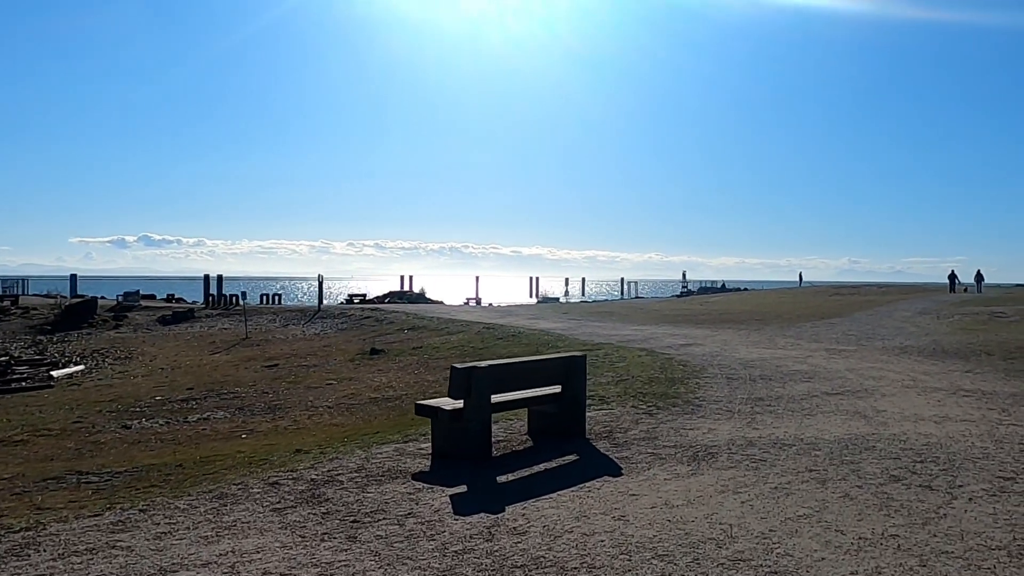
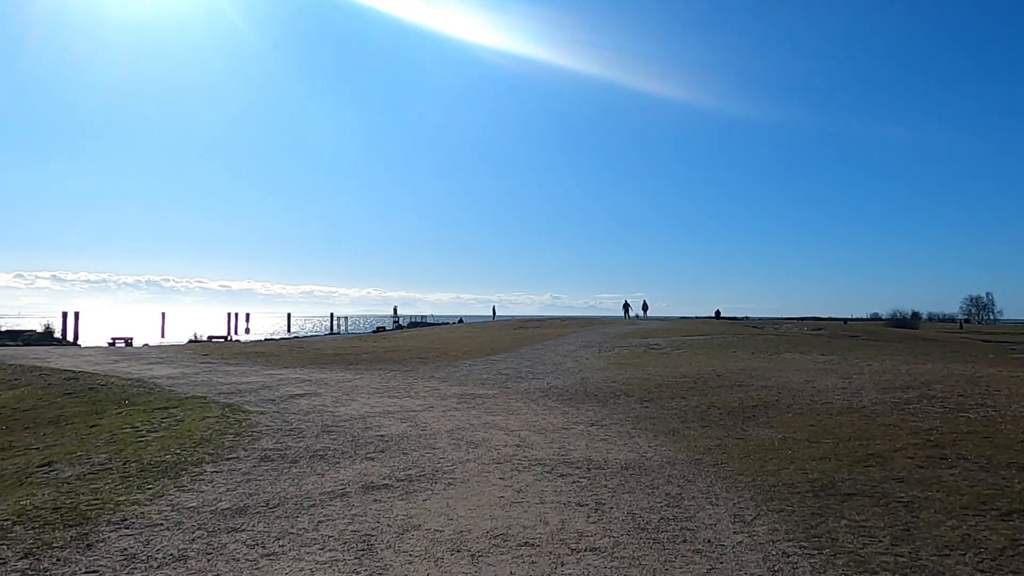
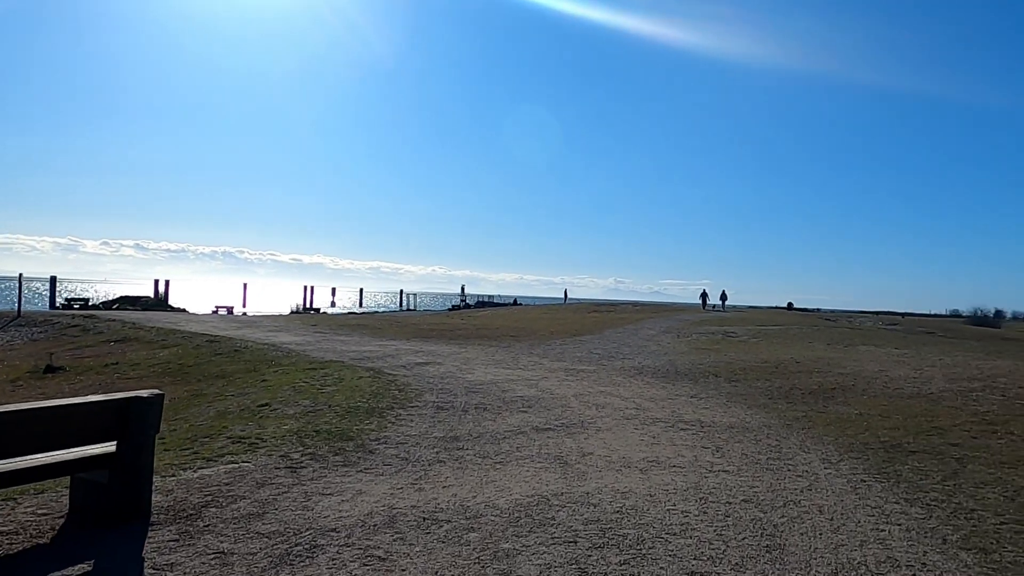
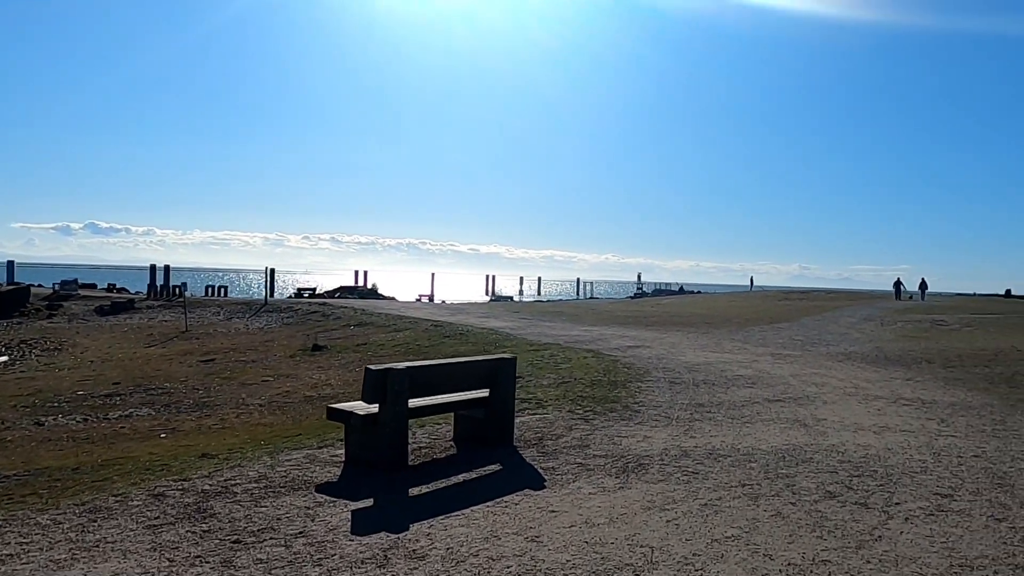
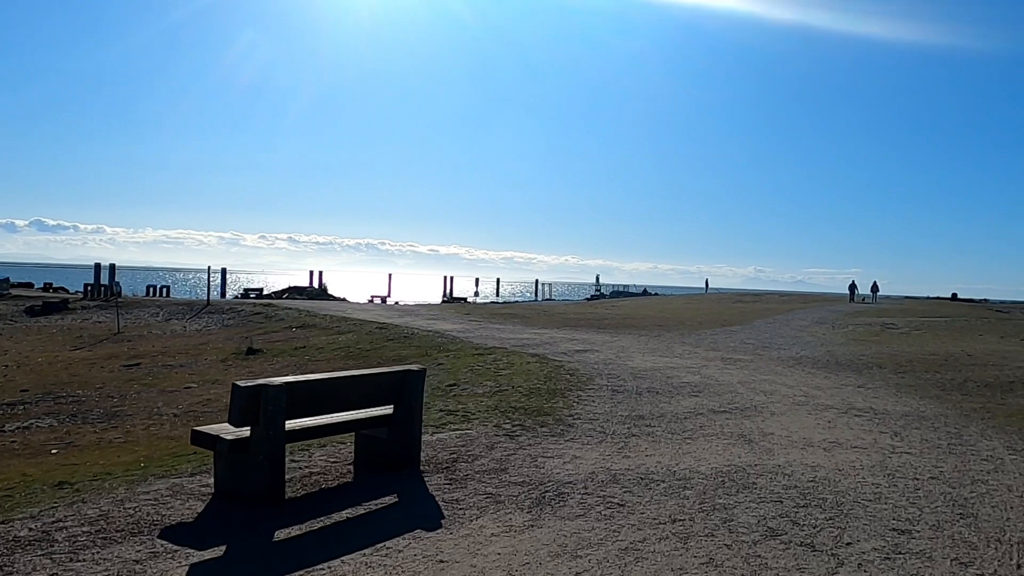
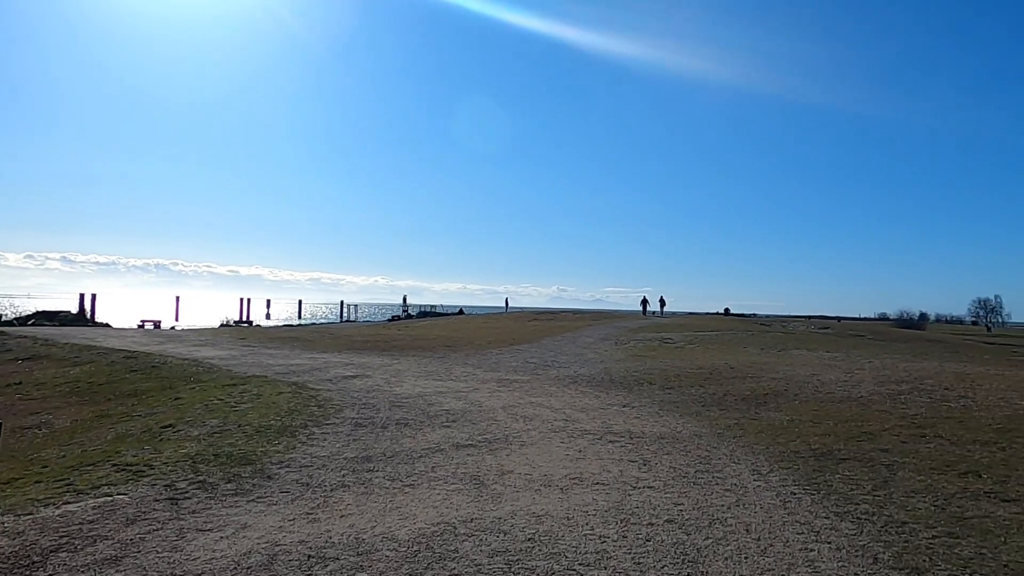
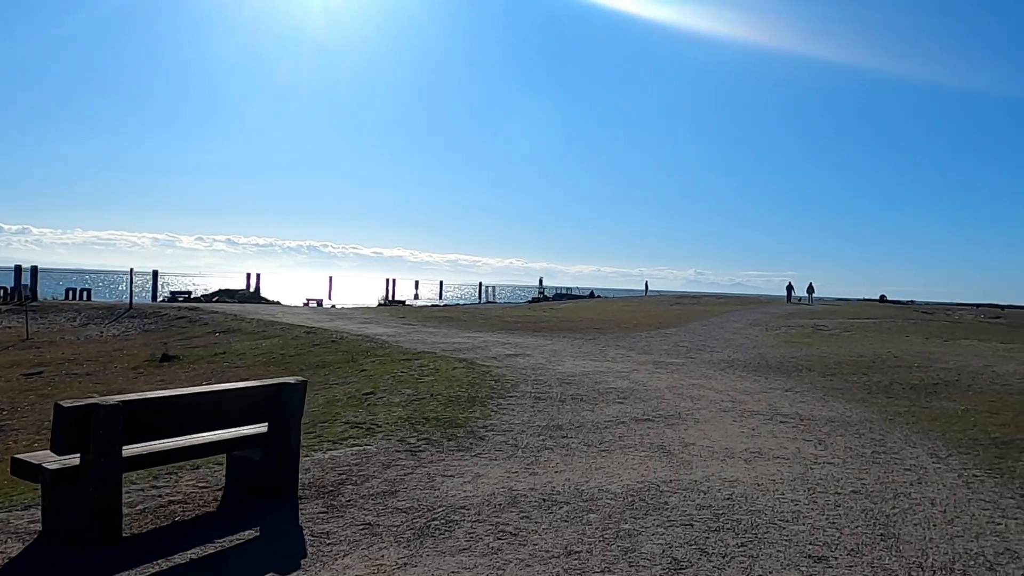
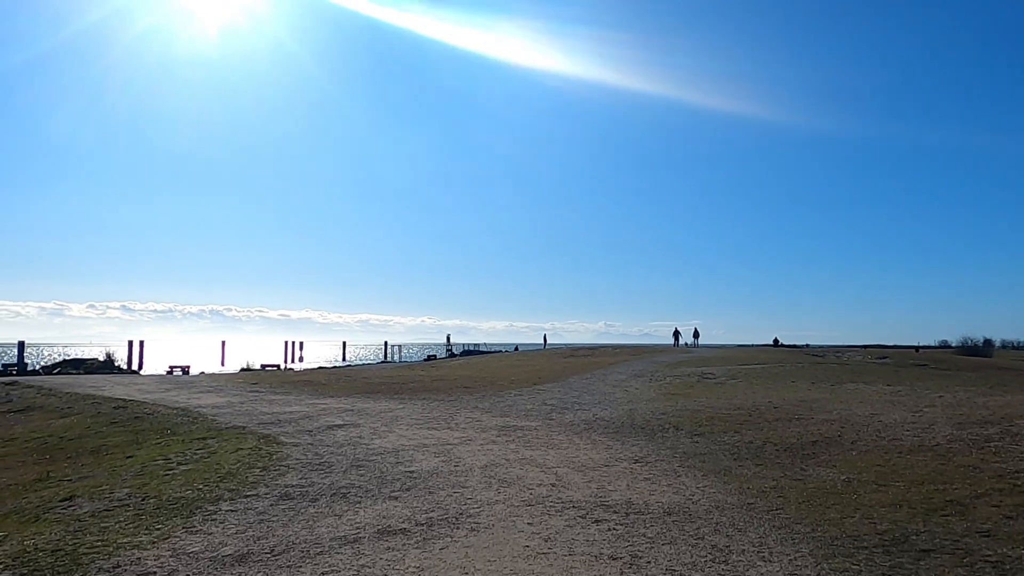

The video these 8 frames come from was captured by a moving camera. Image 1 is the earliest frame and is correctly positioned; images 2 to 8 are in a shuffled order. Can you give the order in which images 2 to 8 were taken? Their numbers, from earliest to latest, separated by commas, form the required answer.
4, 5, 7, 3, 6, 2, 8
